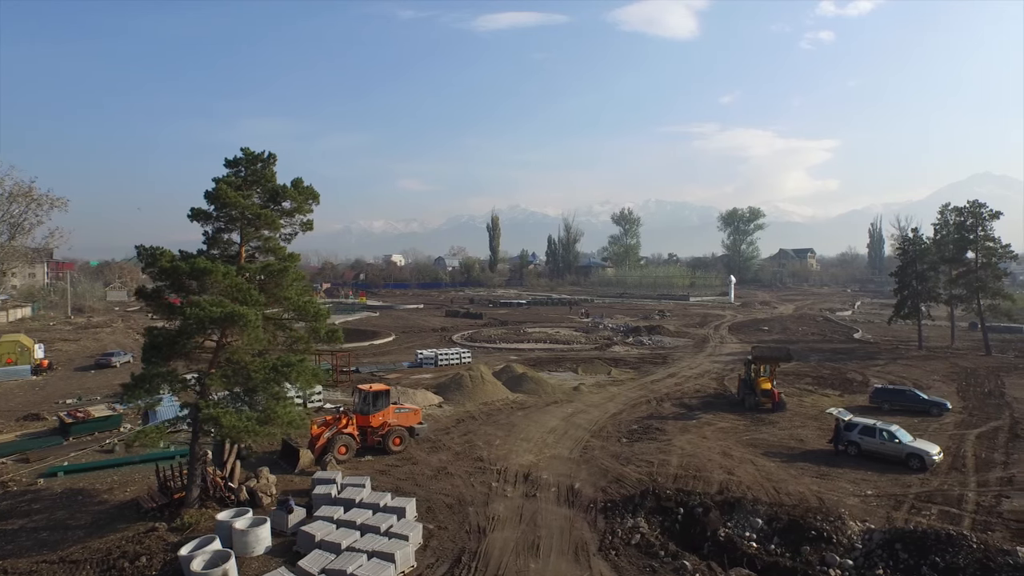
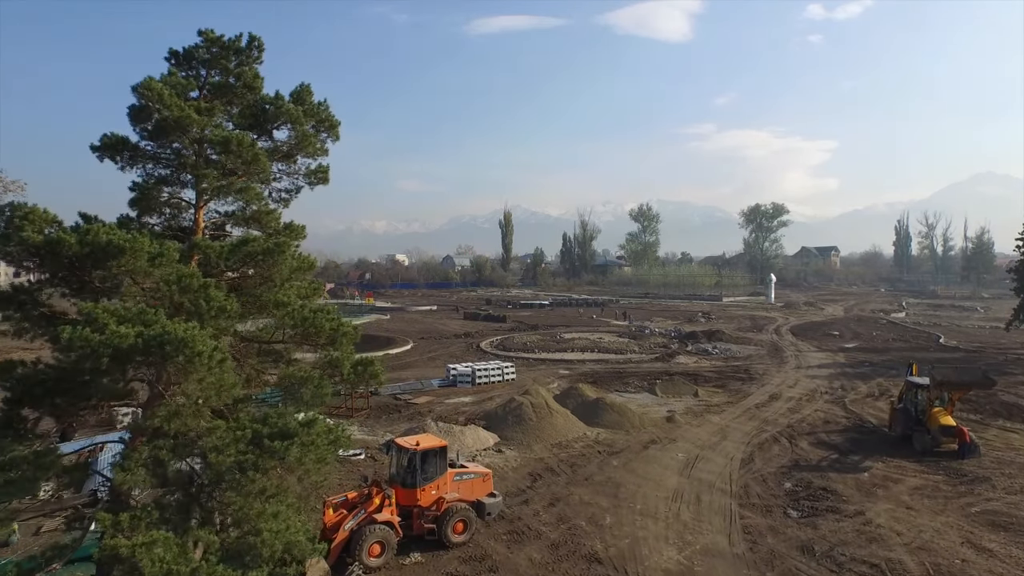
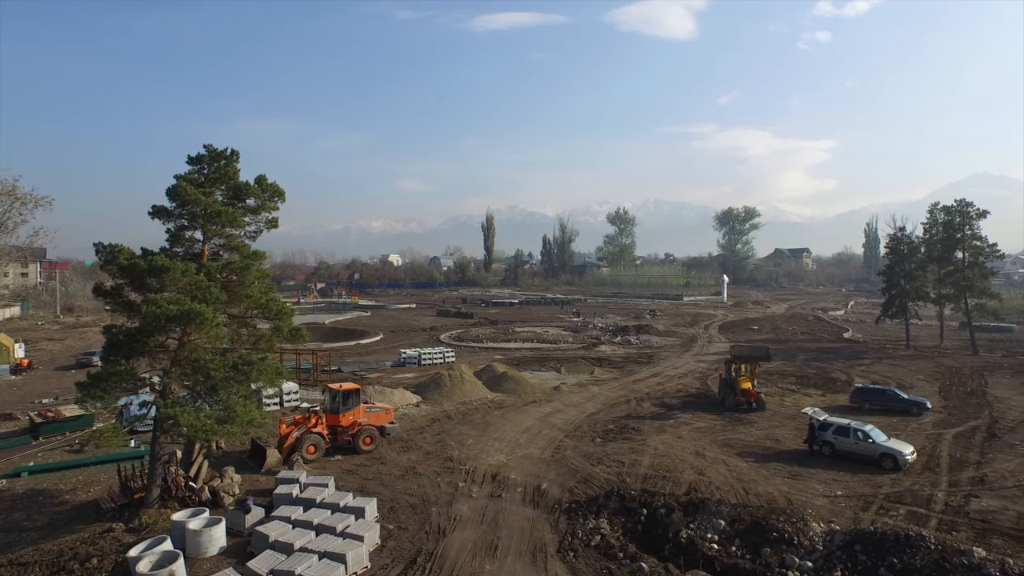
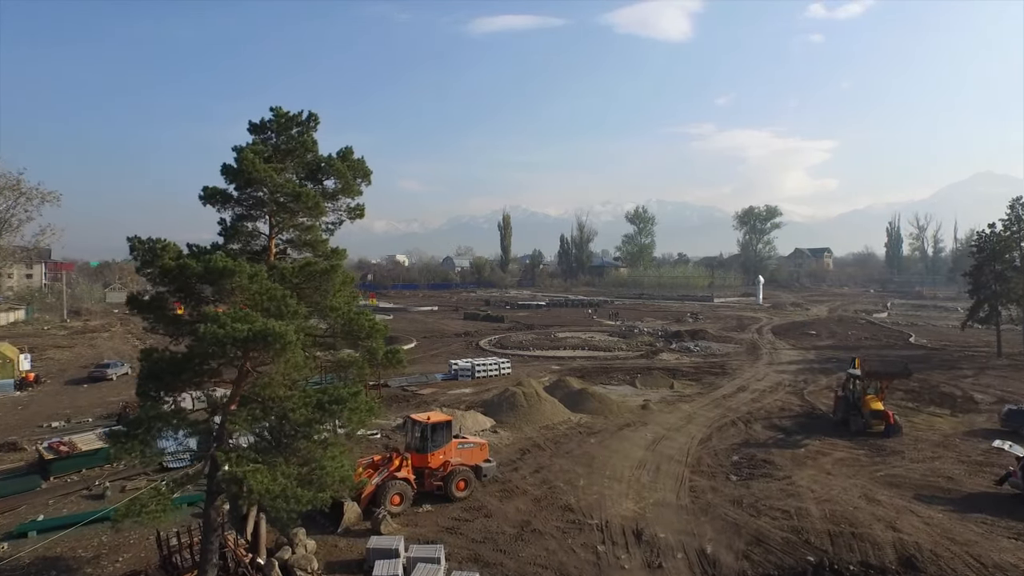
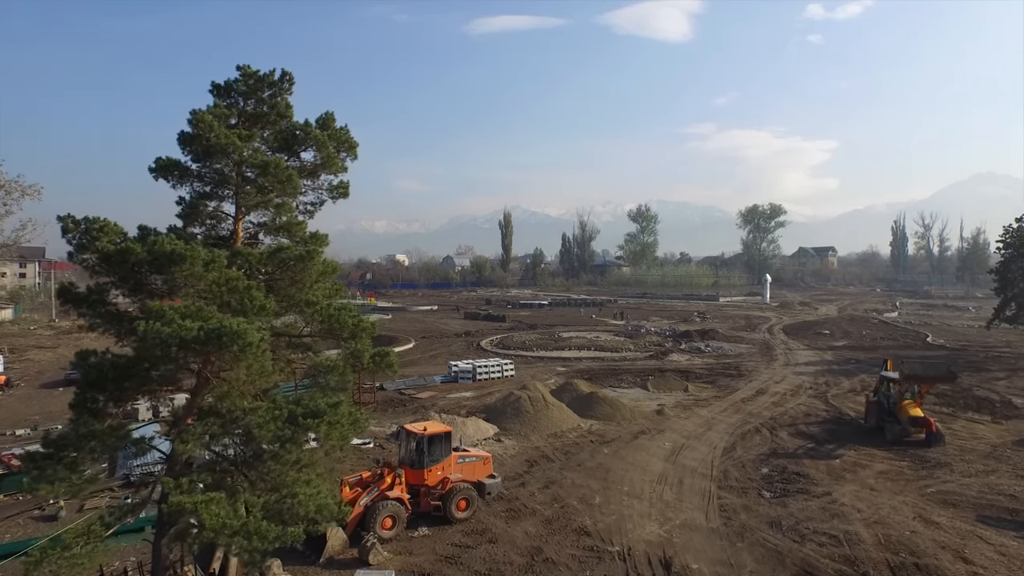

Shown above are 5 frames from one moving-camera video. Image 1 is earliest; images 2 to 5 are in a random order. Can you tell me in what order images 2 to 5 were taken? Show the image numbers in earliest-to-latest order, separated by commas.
3, 4, 5, 2
